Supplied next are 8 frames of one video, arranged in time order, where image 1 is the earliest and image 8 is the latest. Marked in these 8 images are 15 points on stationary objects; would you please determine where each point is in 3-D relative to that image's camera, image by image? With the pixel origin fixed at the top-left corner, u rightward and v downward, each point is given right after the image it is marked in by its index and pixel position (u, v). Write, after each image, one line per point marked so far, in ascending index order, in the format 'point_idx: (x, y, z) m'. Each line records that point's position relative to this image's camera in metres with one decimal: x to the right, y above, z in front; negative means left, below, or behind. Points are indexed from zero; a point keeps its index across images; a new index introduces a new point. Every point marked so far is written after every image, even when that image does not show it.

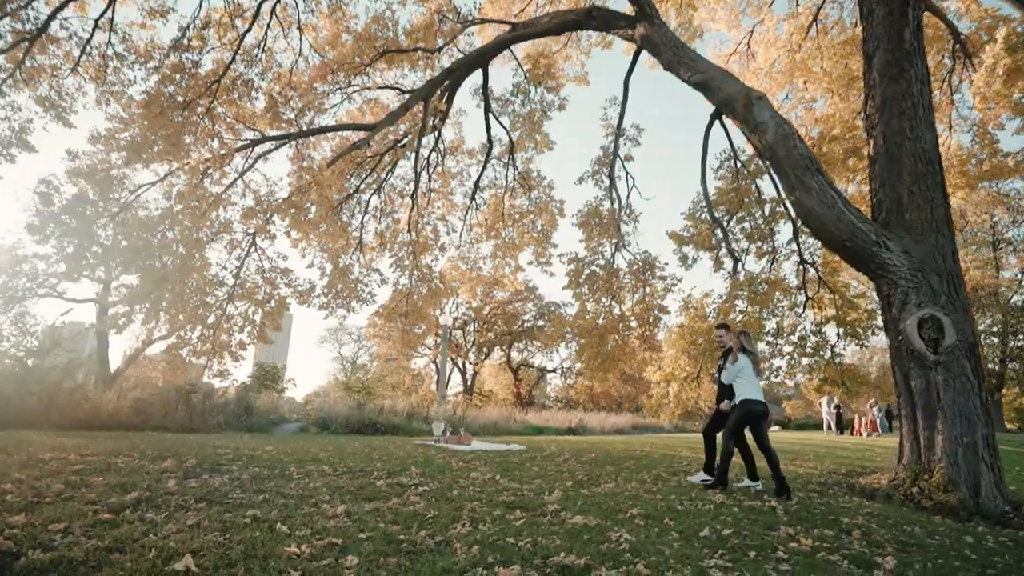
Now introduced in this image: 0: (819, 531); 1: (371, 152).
0: (+2.4, -1.9, +4.2) m
1: (-3.3, +3.1, +12.5) m
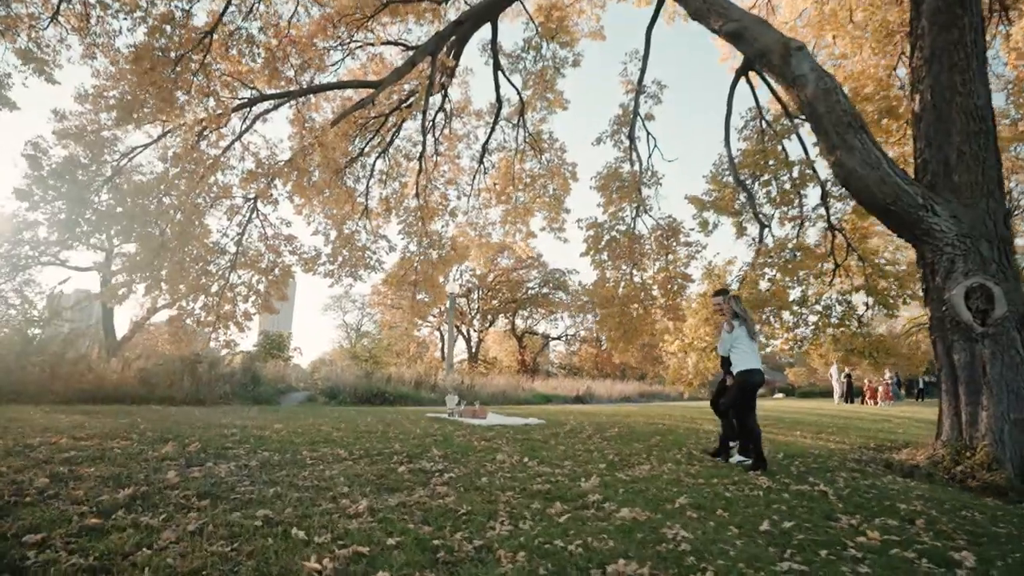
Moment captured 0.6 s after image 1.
0: (+2.6, -1.6, +3.8) m
1: (-3.0, +3.9, +11.9) m
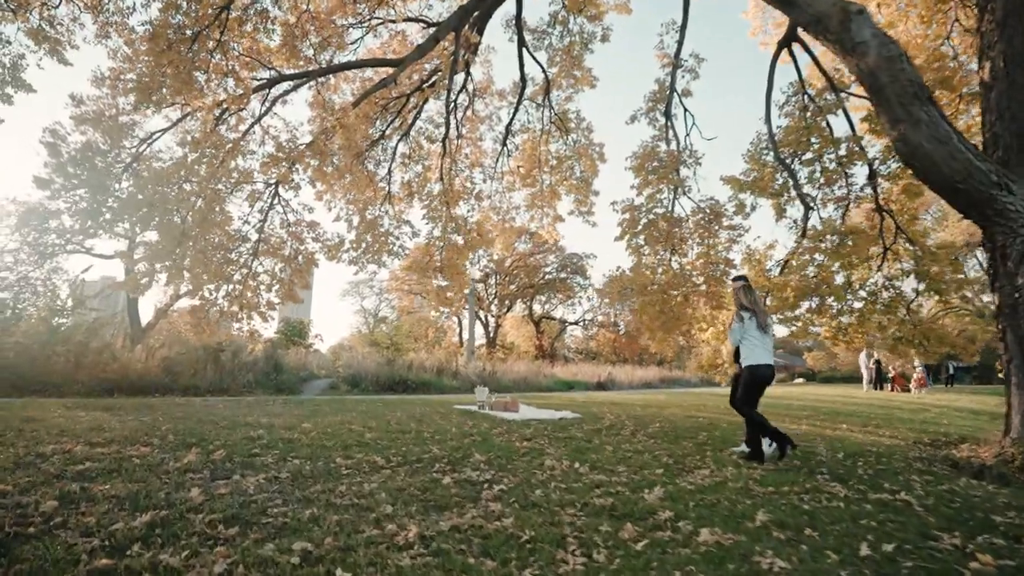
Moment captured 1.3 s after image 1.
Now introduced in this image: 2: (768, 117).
0: (+3.0, -1.6, +3.4) m
1: (-2.5, +4.1, +11.4) m
2: (+4.4, +3.0, +9.5) m
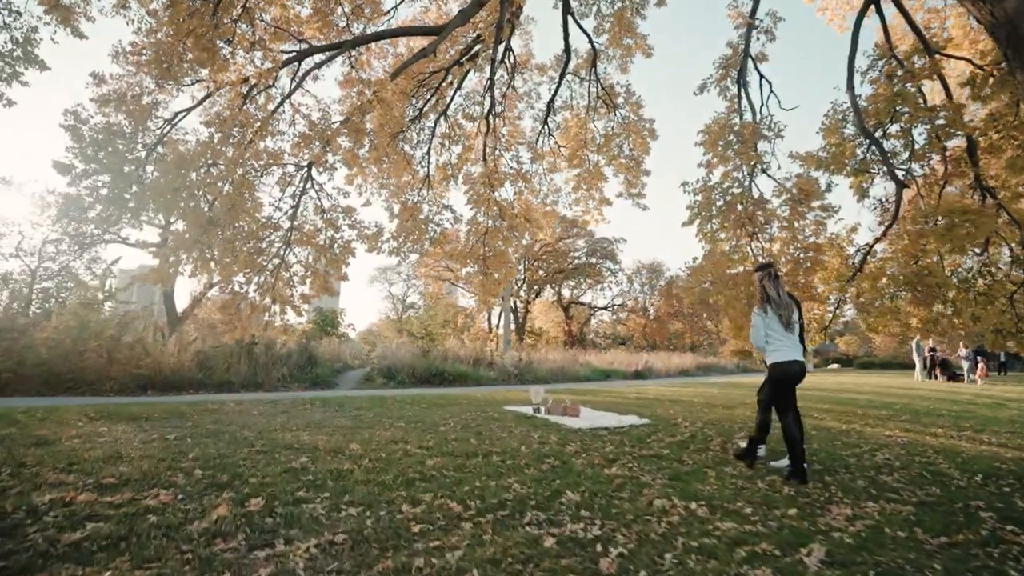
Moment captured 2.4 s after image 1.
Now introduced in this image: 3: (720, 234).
0: (+3.5, -1.6, +2.5) m
1: (-1.6, +4.3, +10.6) m
2: (+5.2, +3.2, +8.4) m
3: (+2.8, +0.7, +7.2) m
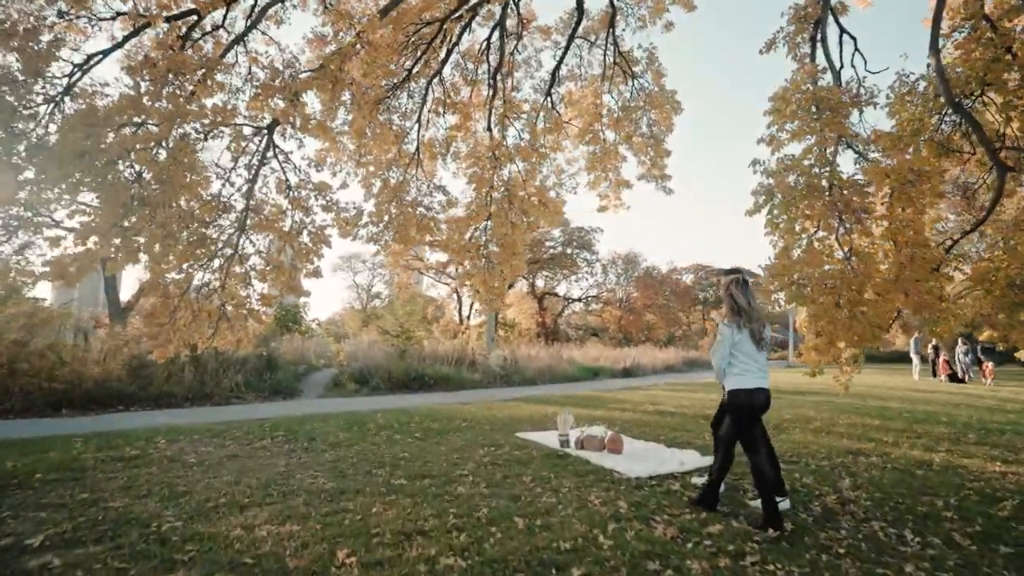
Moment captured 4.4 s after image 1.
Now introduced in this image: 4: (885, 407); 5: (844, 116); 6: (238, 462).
0: (+4.1, -1.7, +1.1) m
1: (-1.4, +4.4, +8.8) m
2: (+5.5, +3.1, +7.0) m
3: (+3.1, +0.7, +5.7) m
4: (+6.7, -2.1, +9.5) m
5: (+3.6, +1.9, +5.8) m
6: (-2.6, -1.6, +5.1) m
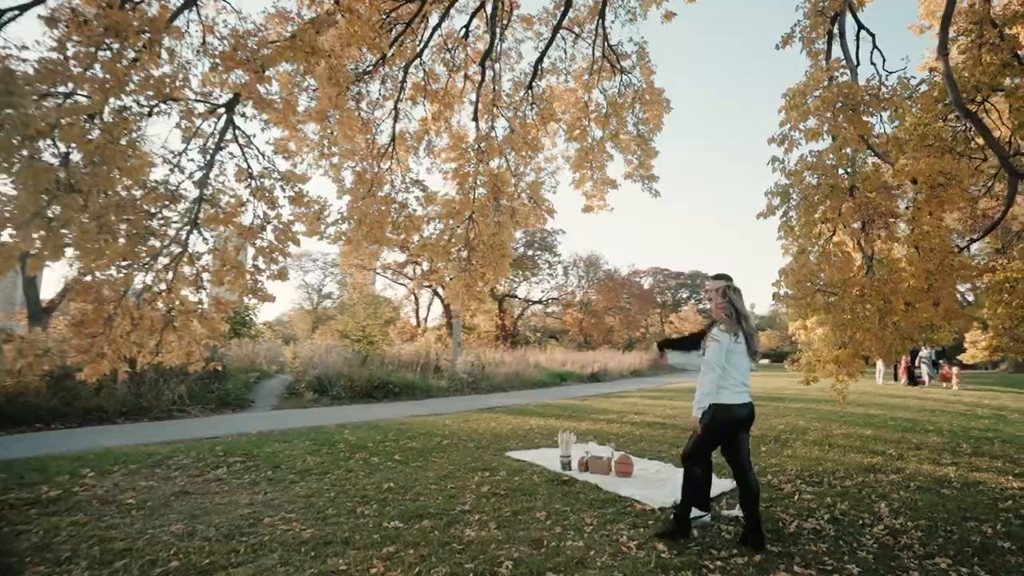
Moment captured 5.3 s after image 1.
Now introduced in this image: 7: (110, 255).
0: (+4.5, -1.7, +0.8) m
1: (-1.7, +4.3, +8.0) m
2: (+5.4, +3.1, +6.9) m
3: (+3.1, +0.6, +5.4) m
4: (+6.3, -2.2, +9.4) m
5: (+3.6, +1.8, +5.5) m
6: (-2.5, -1.6, +4.2) m
7: (-3.4, +0.3, +4.5) m
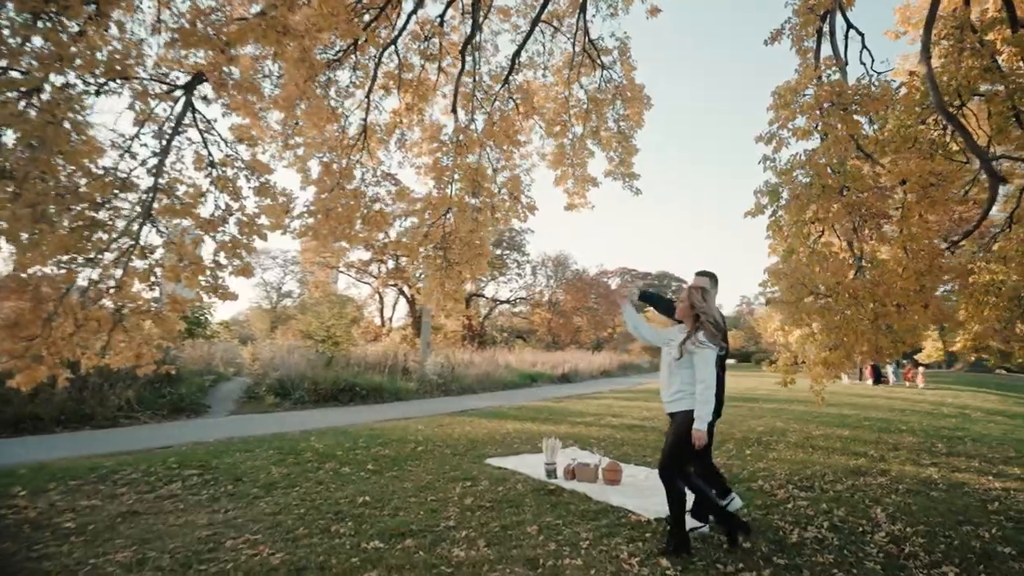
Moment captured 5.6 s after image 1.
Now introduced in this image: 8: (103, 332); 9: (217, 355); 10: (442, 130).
0: (+4.6, -1.8, +0.8) m
1: (-1.9, +4.4, +7.6) m
2: (+5.1, +3.0, +6.9) m
3: (+2.9, +0.6, +5.3) m
4: (+5.9, -2.2, +9.5) m
5: (+3.4, +1.8, +5.4) m
6: (-2.6, -1.6, +3.8) m
7: (-3.5, +0.3, +4.0) m
8: (-3.6, -0.3, +4.6) m
9: (-7.7, -1.8, +14.4) m
10: (-1.0, +2.5, +8.5) m
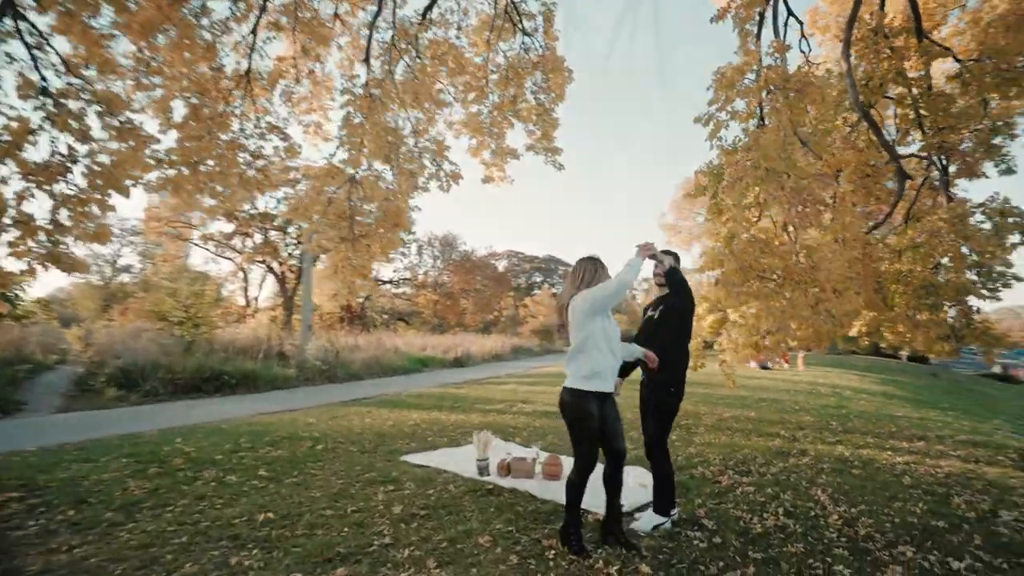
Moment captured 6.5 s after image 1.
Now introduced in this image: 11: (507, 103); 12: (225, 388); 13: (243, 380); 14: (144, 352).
0: (+4.8, -1.7, +1.3) m
1: (-2.8, +4.7, +6.4) m
2: (+4.2, +3.2, +7.2) m
3: (+2.3, +0.8, +5.2) m
4: (+4.2, -2.0, +10.1) m
5: (+2.8, +2.0, +5.4) m
6: (-2.8, -1.4, +2.6) m
7: (-3.7, +0.6, +2.6) m
8: (-4.0, 0.0, +3.2) m
9: (-10.1, -1.2, +11.8) m
10: (-2.2, +2.9, +7.4) m
11: (-0.1, +2.9, +8.5) m
12: (-6.6, -2.3, +12.6) m
13: (-6.4, -2.2, +12.9) m
14: (-8.1, -1.4, +12.0) m
